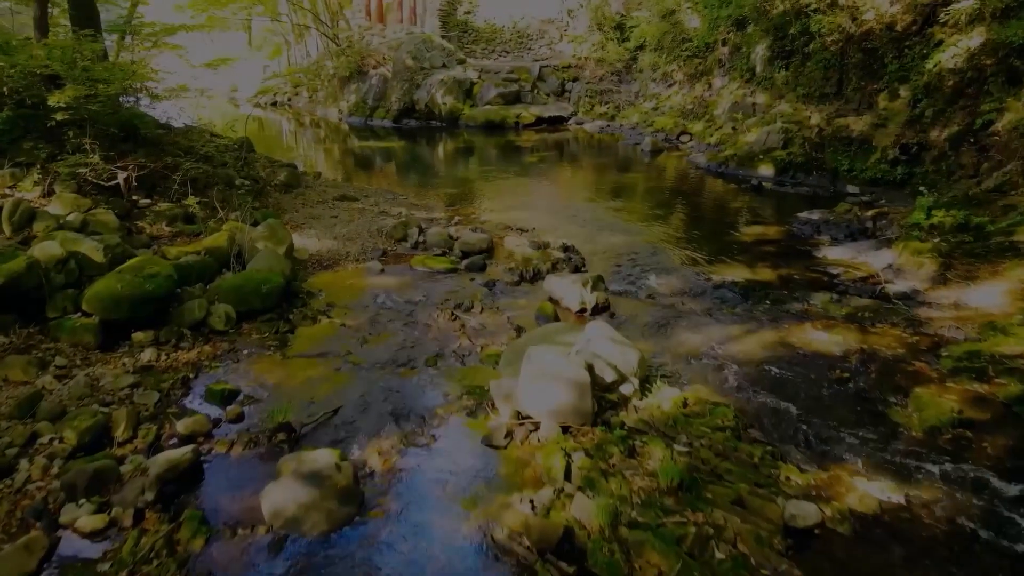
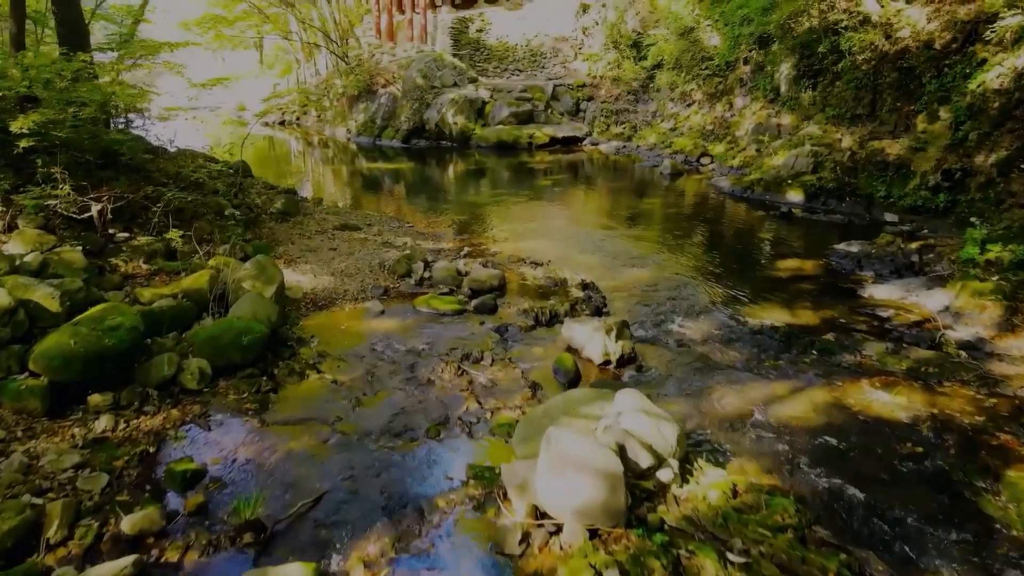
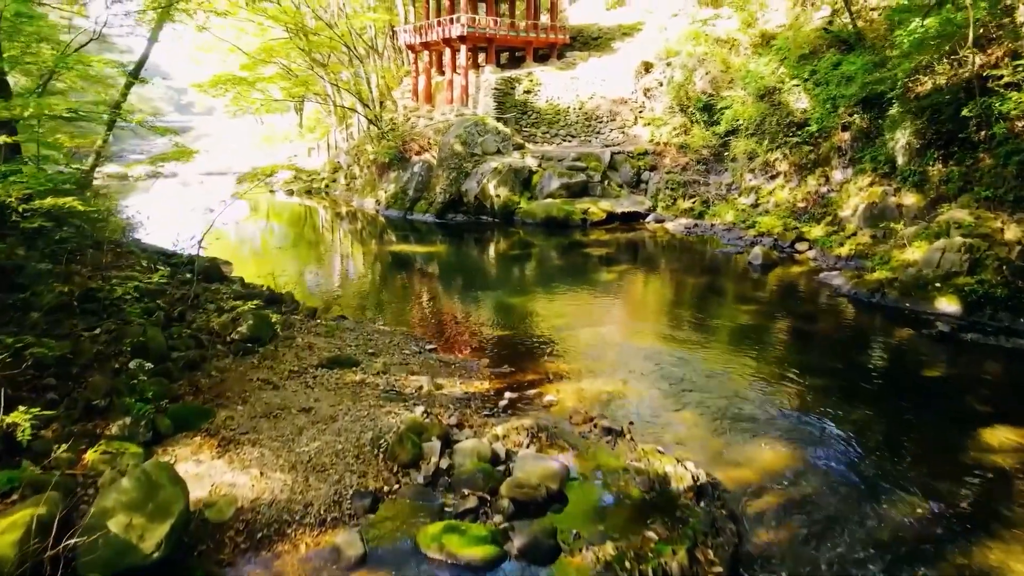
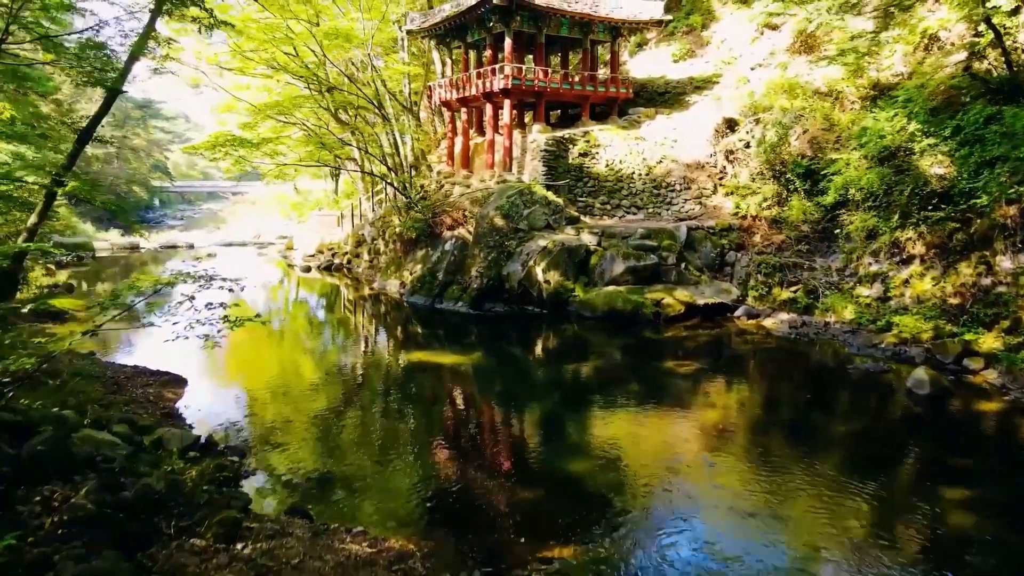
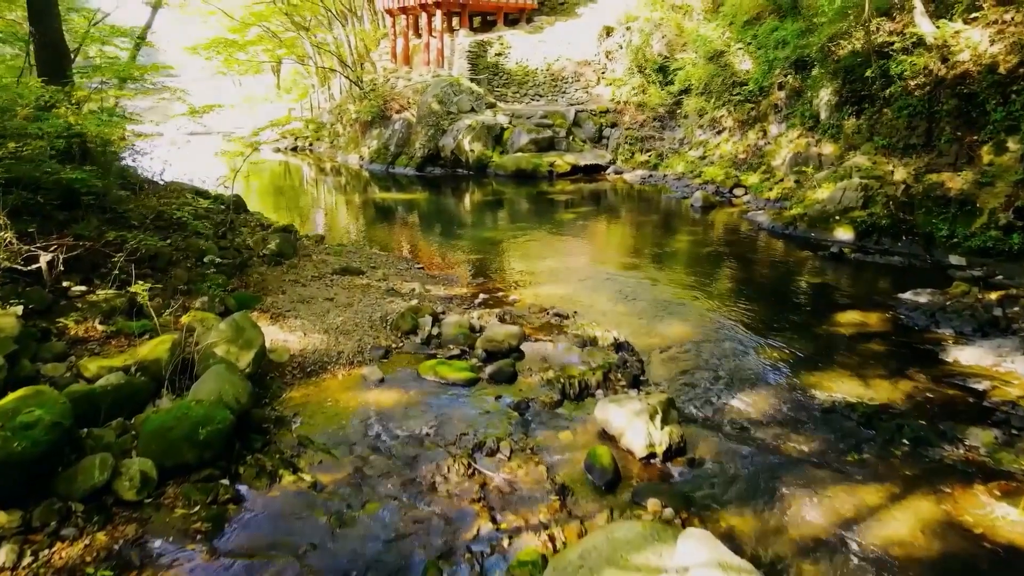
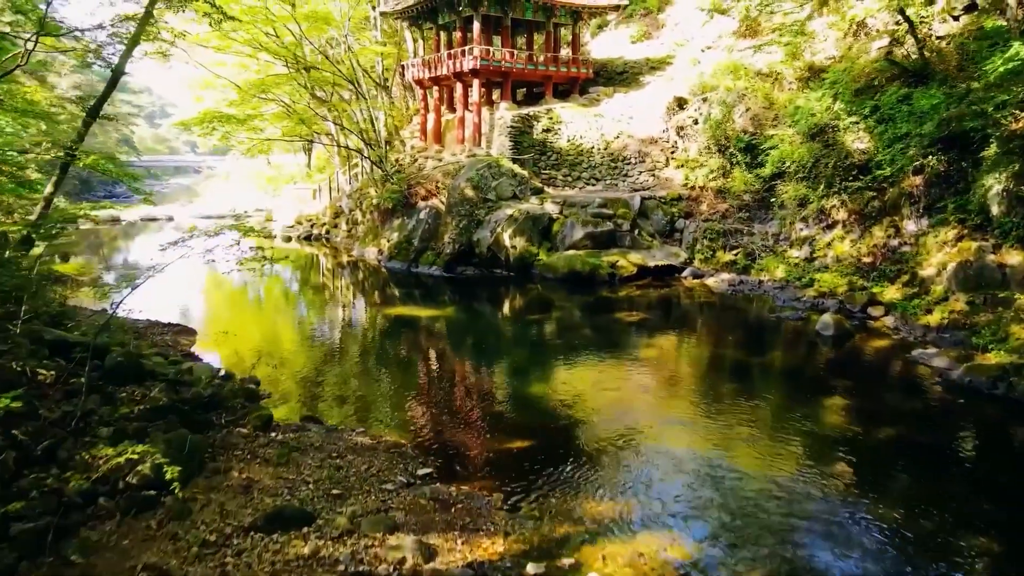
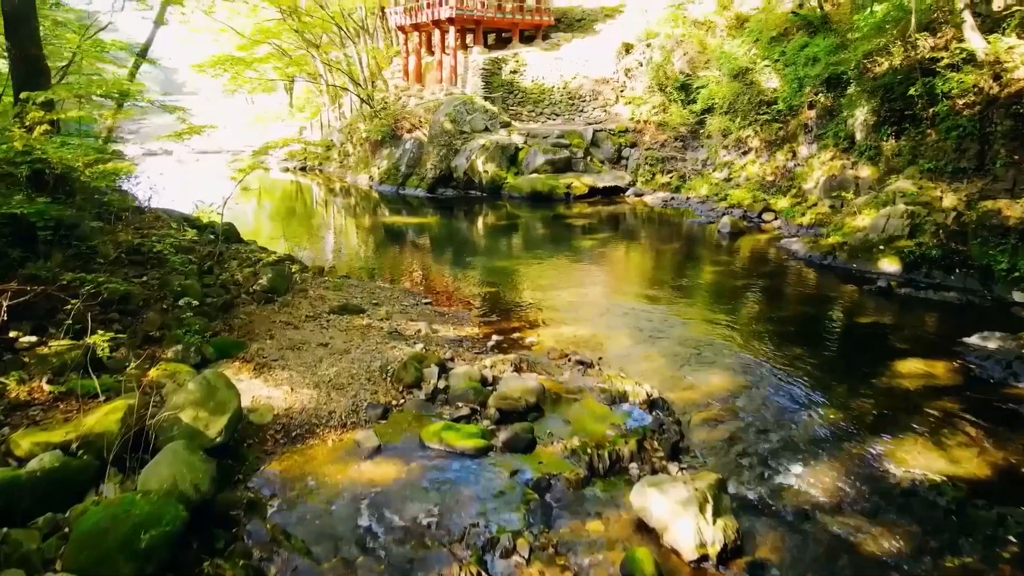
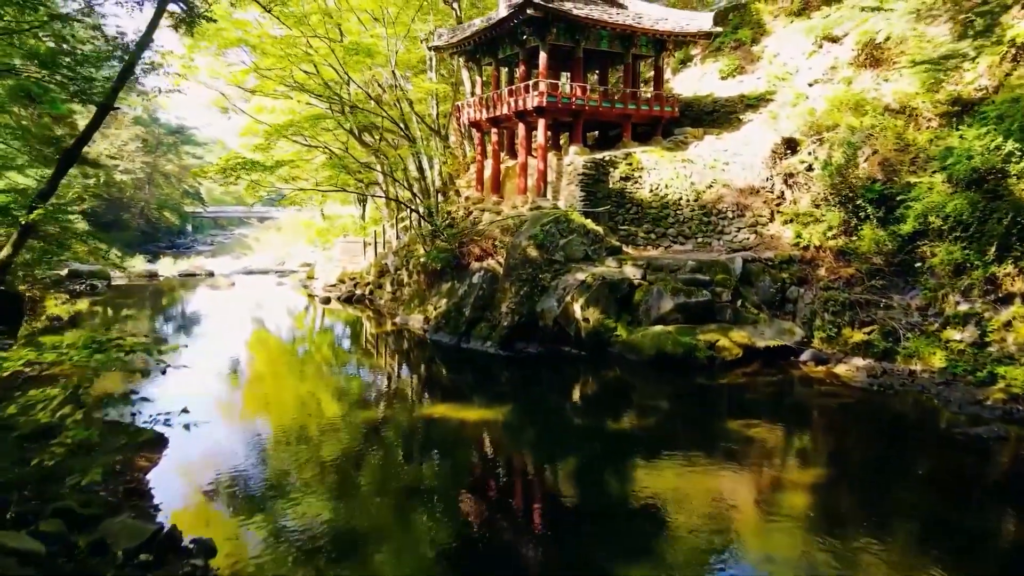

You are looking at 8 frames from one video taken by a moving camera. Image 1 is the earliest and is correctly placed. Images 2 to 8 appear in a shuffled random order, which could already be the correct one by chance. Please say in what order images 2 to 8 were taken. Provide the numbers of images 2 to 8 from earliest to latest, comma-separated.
2, 5, 7, 3, 6, 4, 8
